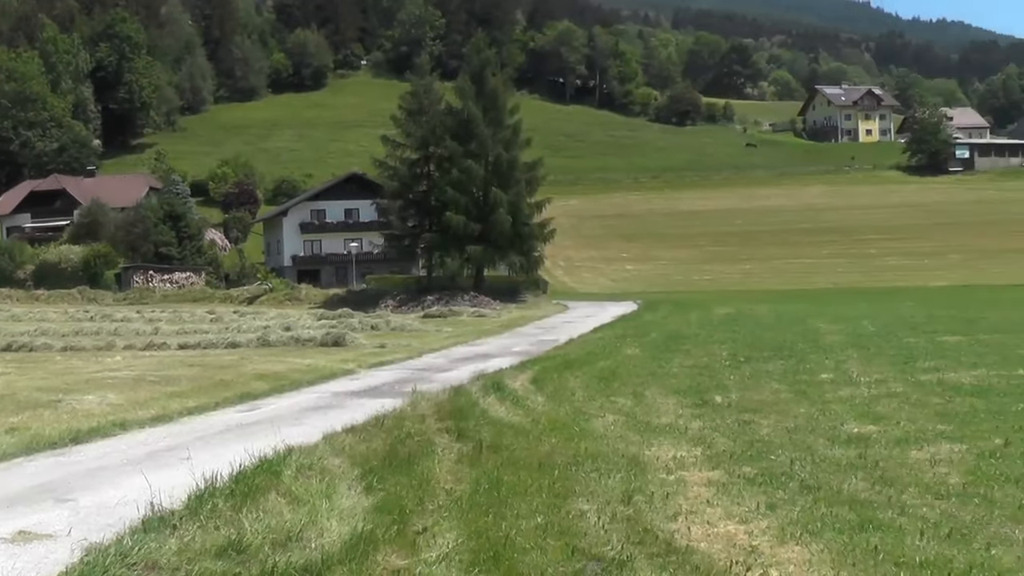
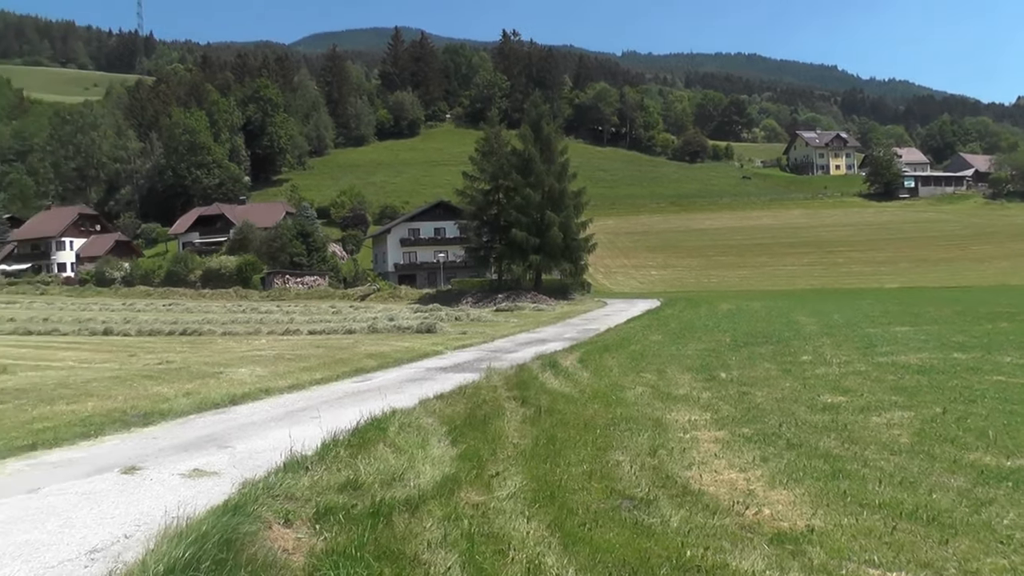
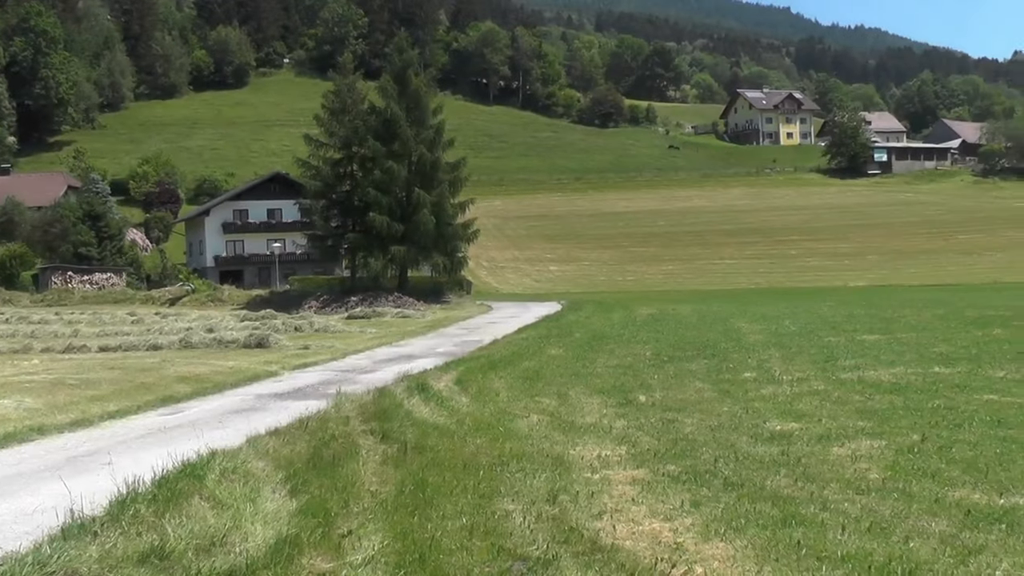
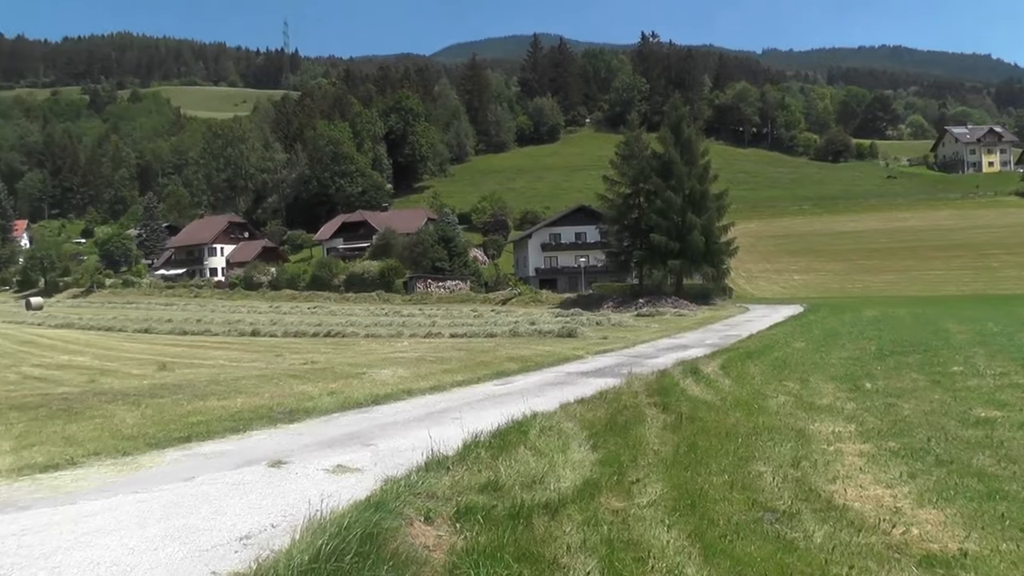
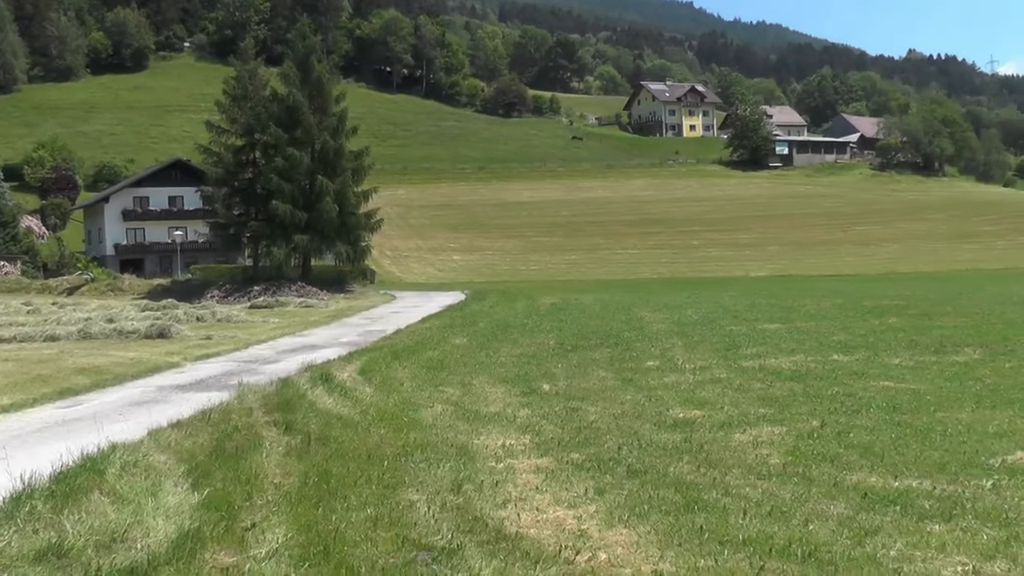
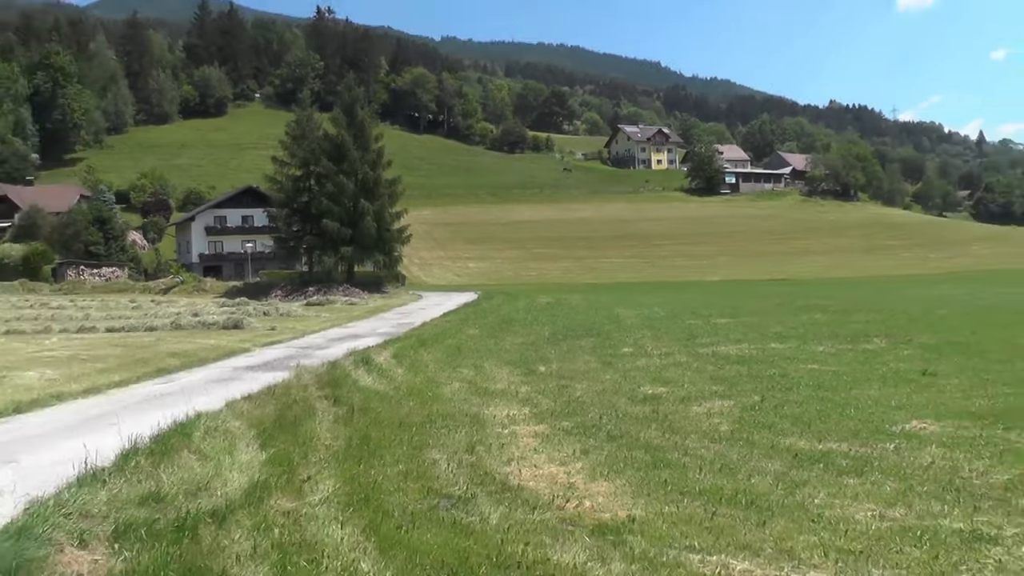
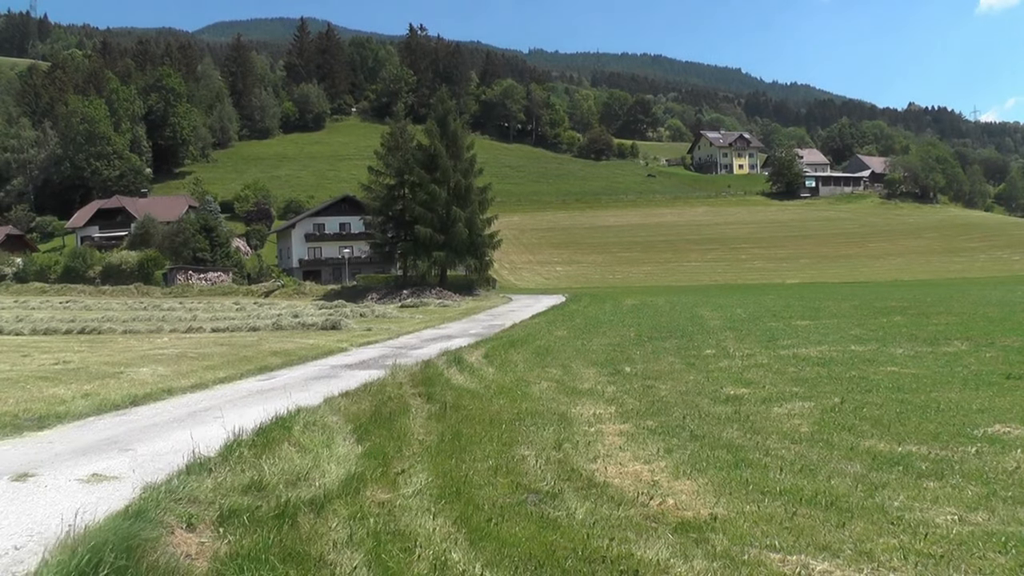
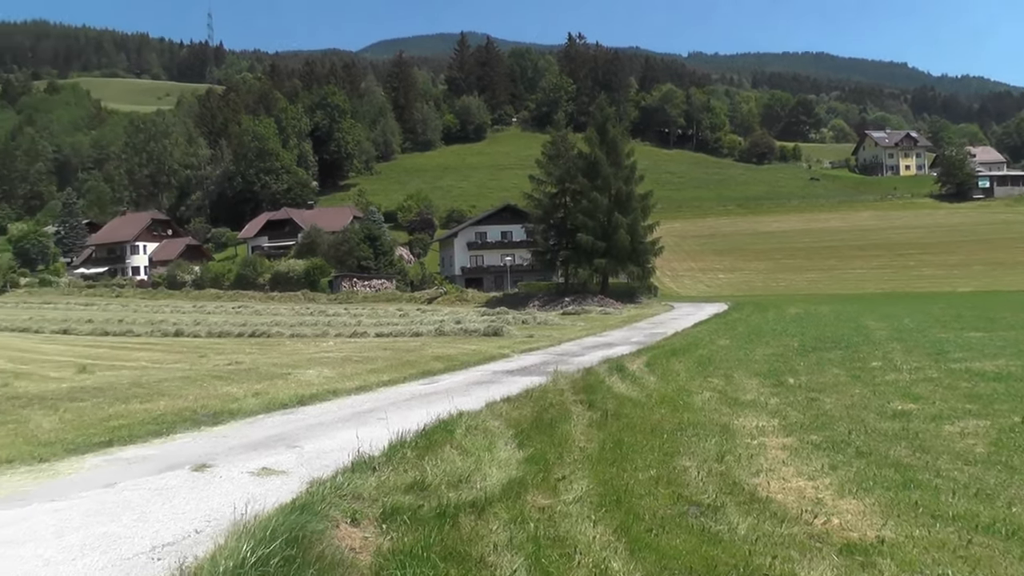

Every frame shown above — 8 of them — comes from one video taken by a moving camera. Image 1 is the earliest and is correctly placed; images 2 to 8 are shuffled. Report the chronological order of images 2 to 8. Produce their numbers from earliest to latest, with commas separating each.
3, 5, 6, 7, 2, 8, 4
